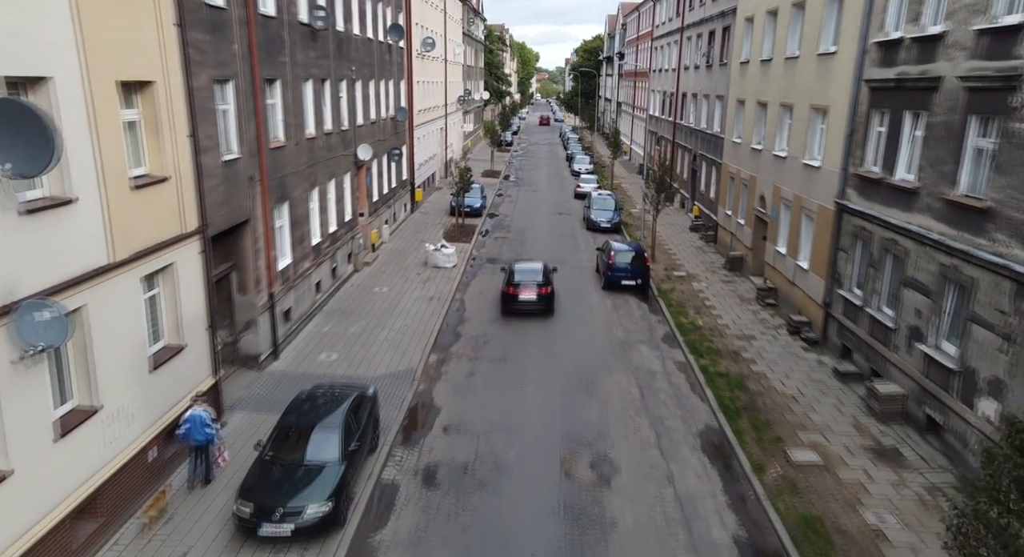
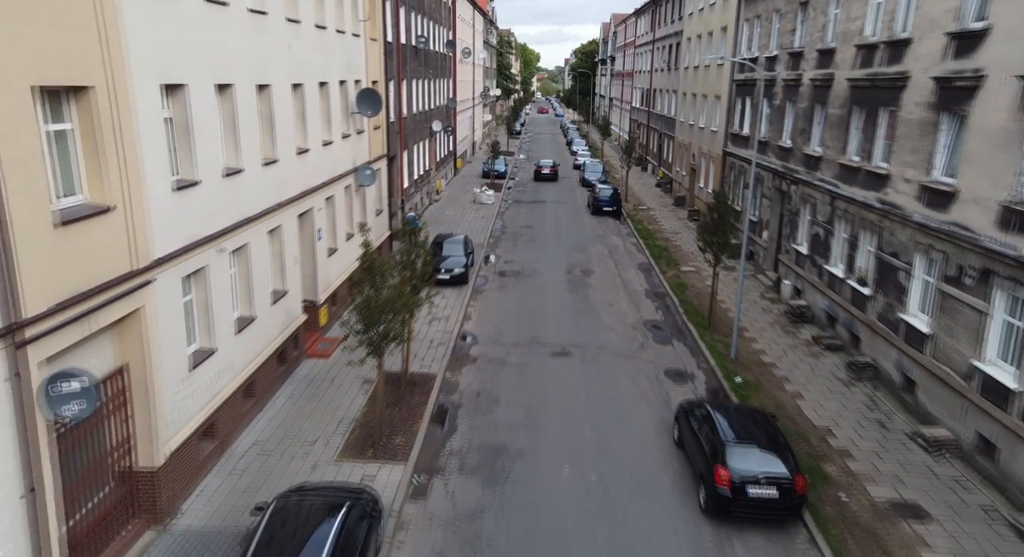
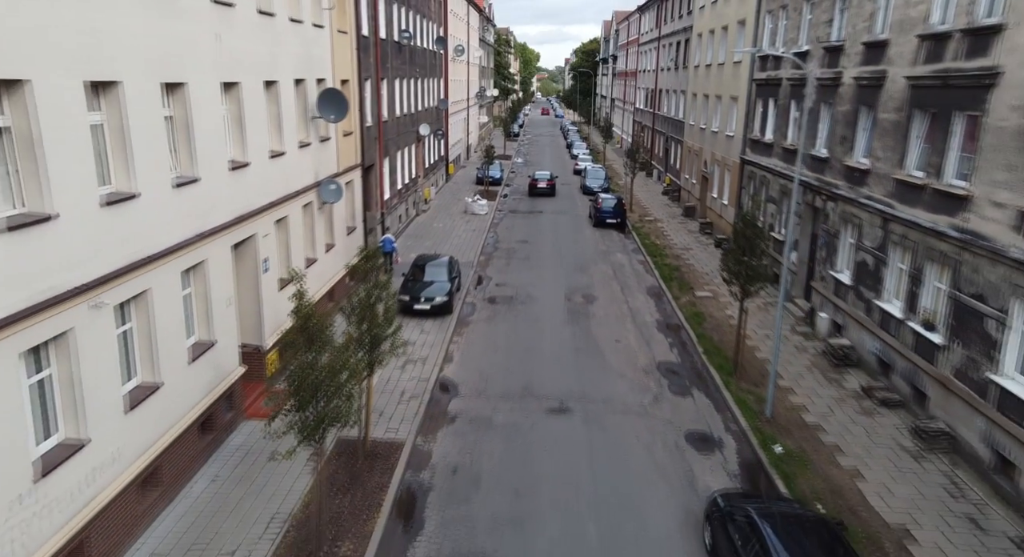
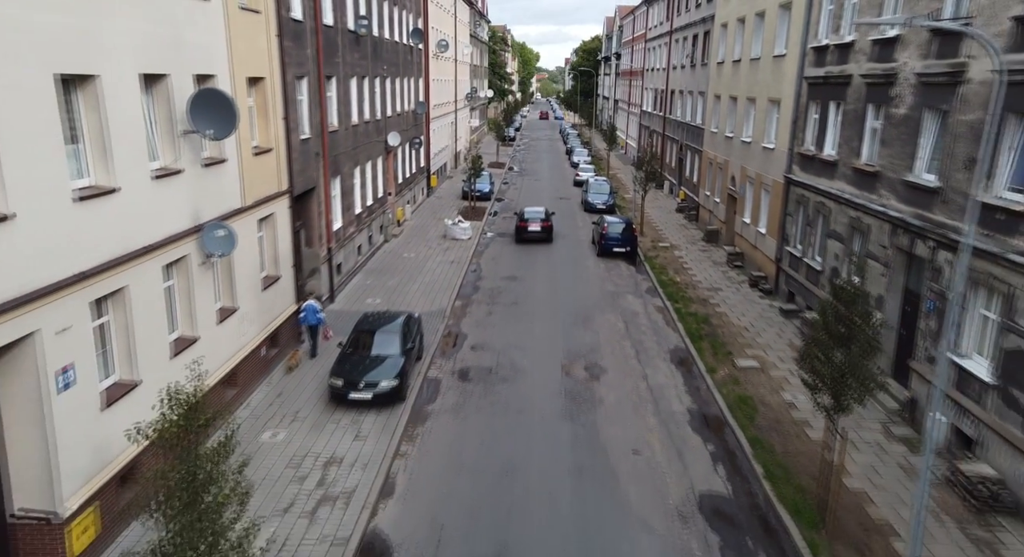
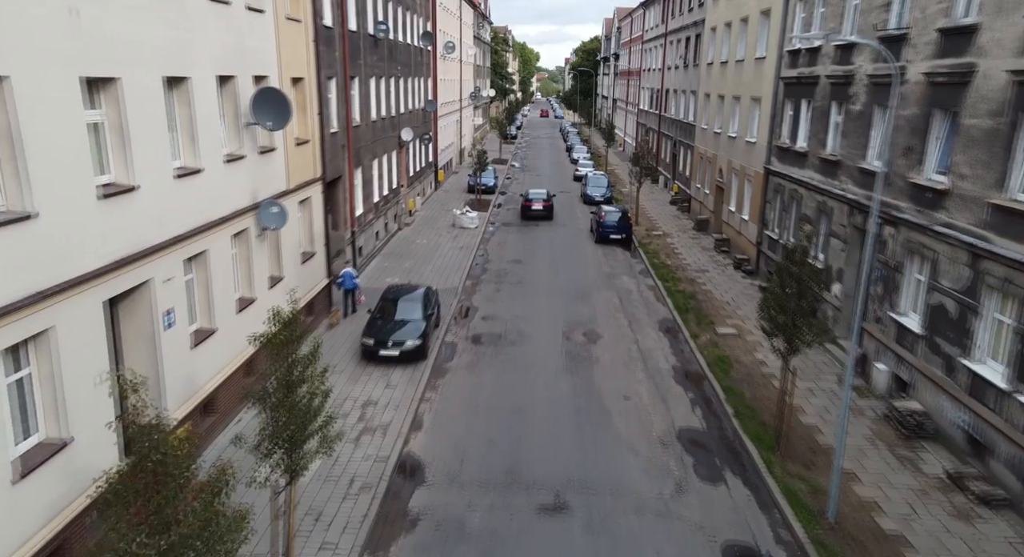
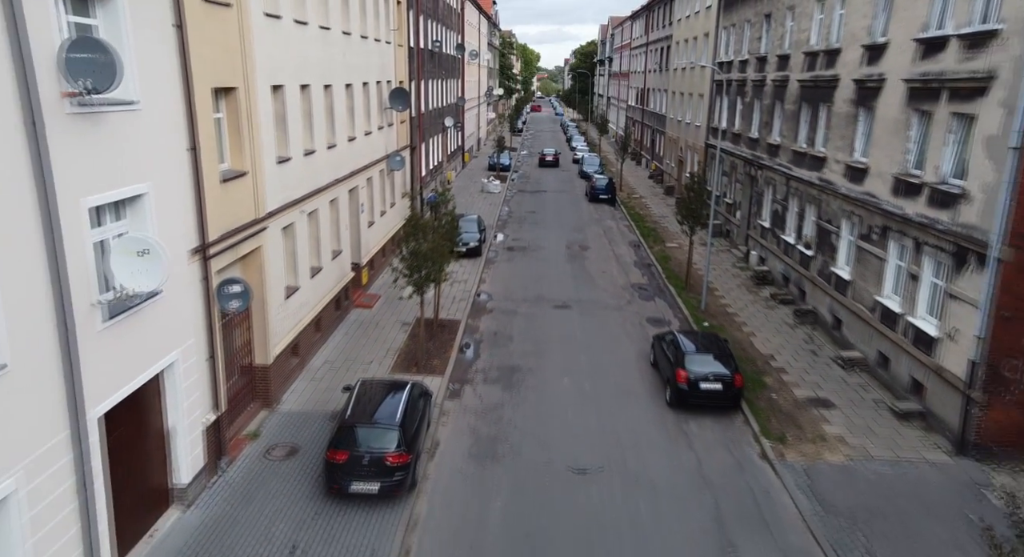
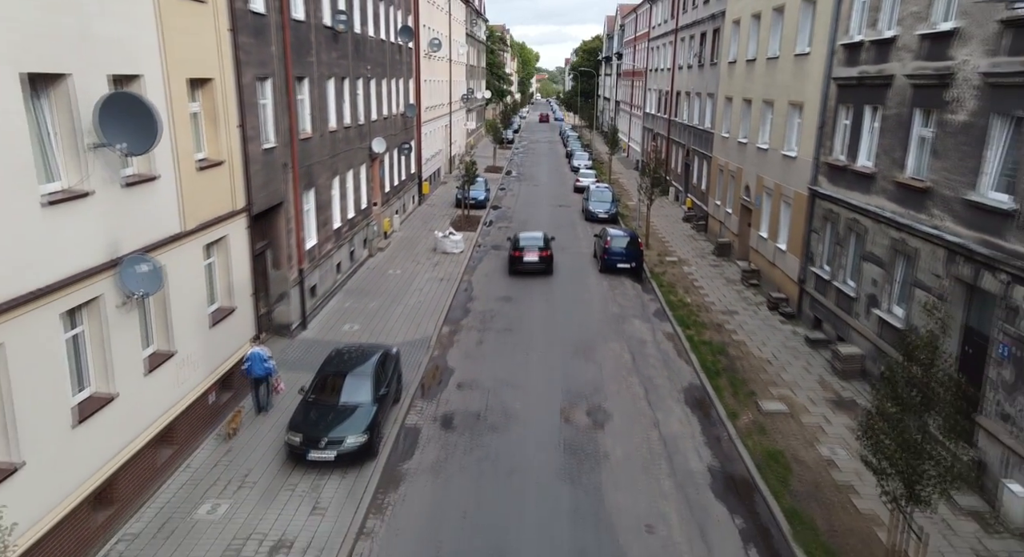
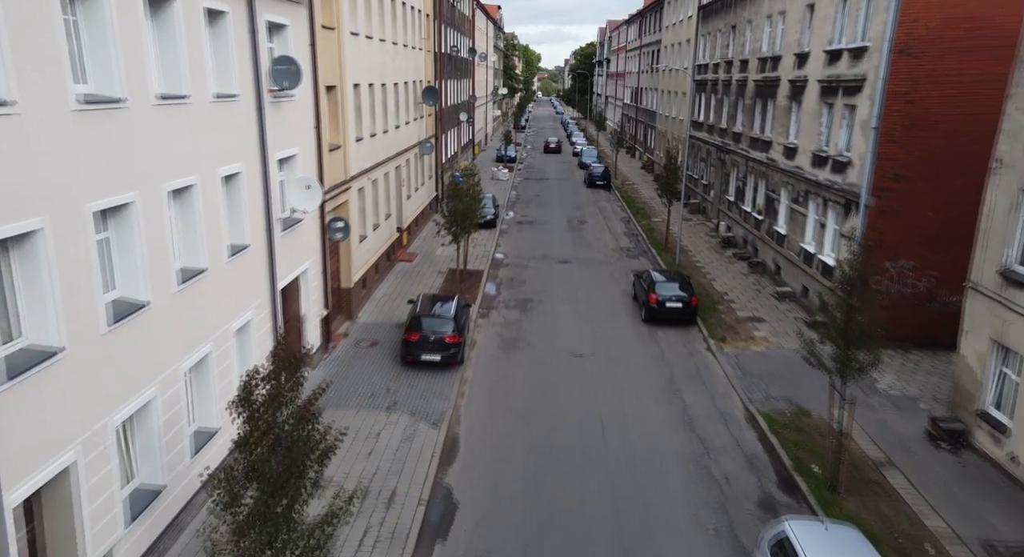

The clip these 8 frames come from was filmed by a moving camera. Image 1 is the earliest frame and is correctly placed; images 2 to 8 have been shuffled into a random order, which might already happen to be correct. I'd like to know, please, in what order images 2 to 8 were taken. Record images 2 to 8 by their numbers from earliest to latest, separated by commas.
7, 4, 5, 3, 2, 6, 8
